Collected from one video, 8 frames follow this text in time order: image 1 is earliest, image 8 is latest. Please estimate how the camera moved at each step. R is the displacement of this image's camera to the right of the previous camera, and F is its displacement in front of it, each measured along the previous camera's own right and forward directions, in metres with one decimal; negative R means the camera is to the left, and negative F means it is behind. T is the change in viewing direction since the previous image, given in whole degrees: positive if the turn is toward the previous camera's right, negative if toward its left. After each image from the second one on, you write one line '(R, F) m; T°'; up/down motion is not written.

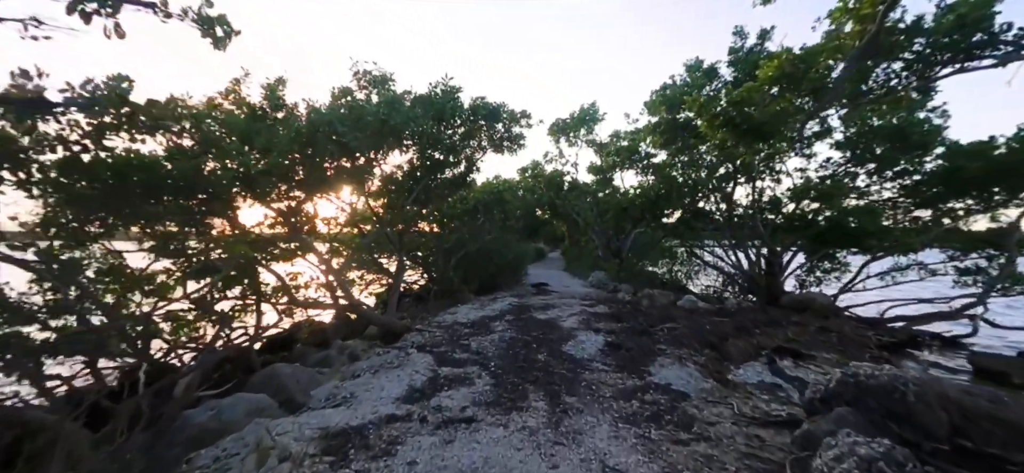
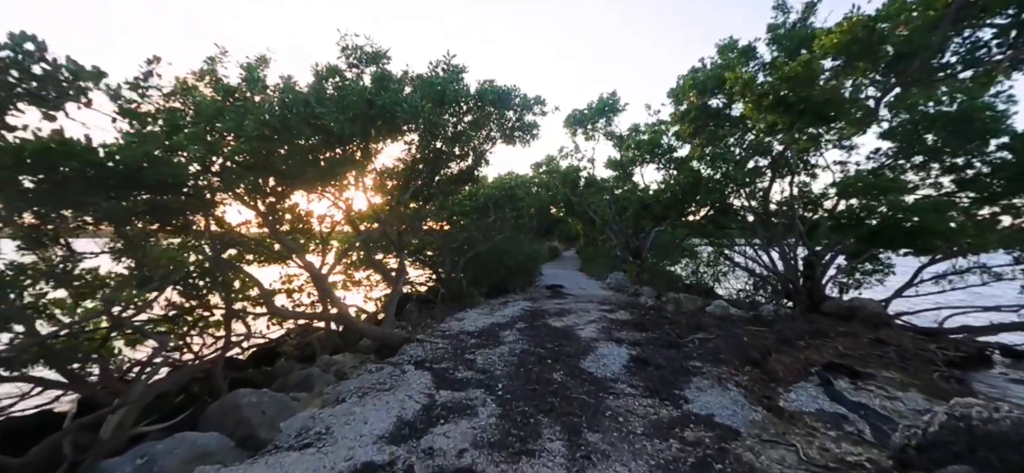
(0.0, +1.1) m; -2°
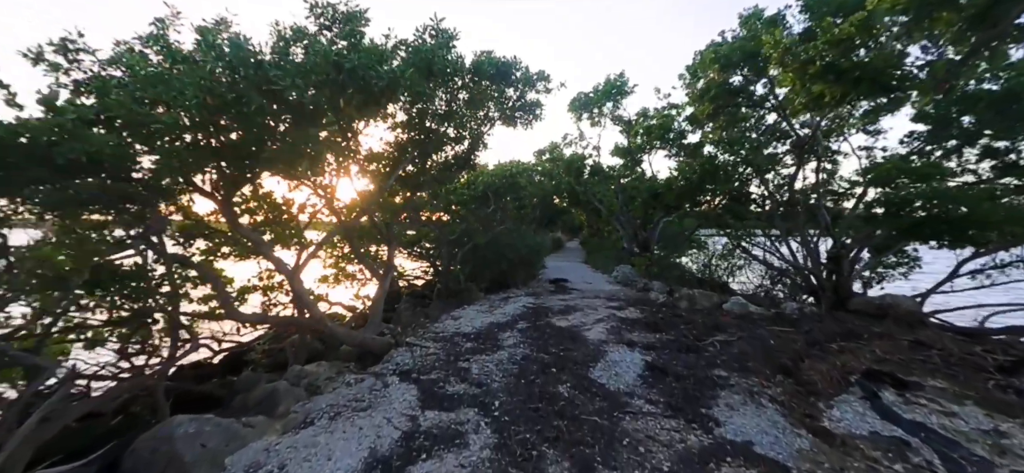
(0.0, +1.0) m; 0°
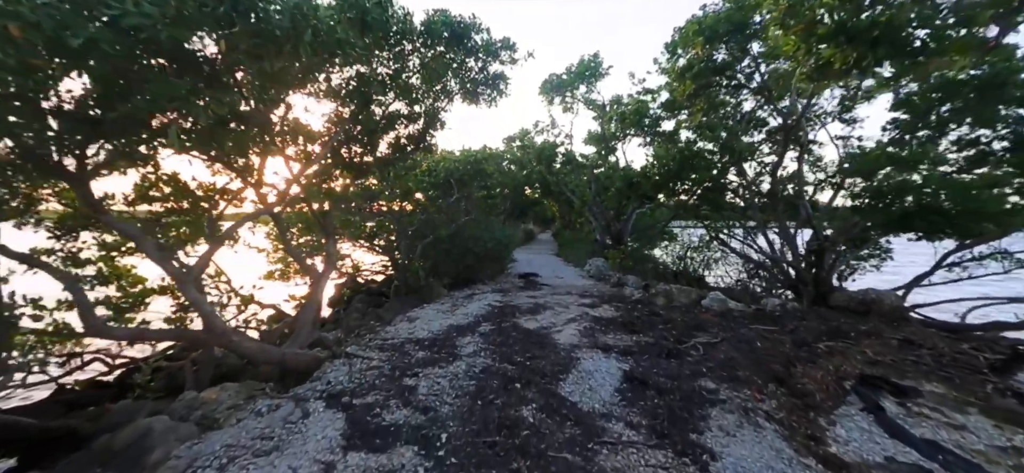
(+0.2, +1.1) m; +4°
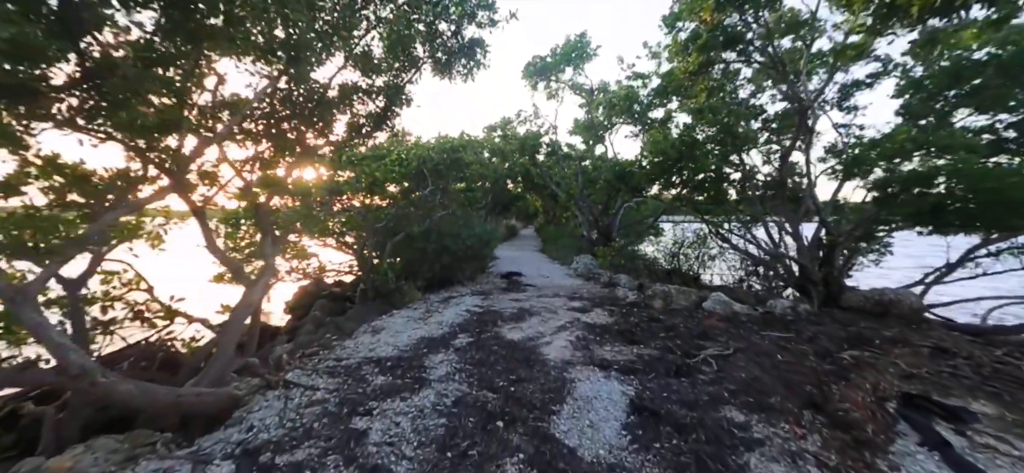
(0.0, +1.3) m; +2°
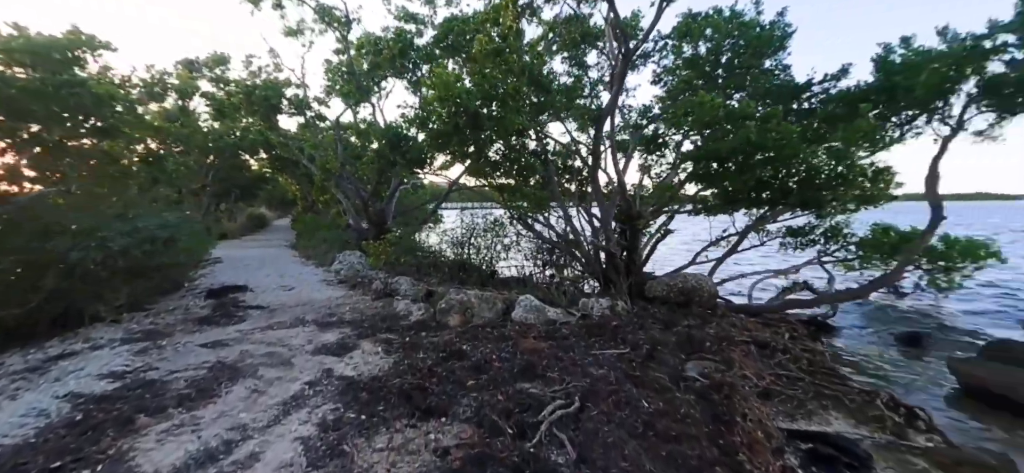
(+0.9, +3.5) m; +30°
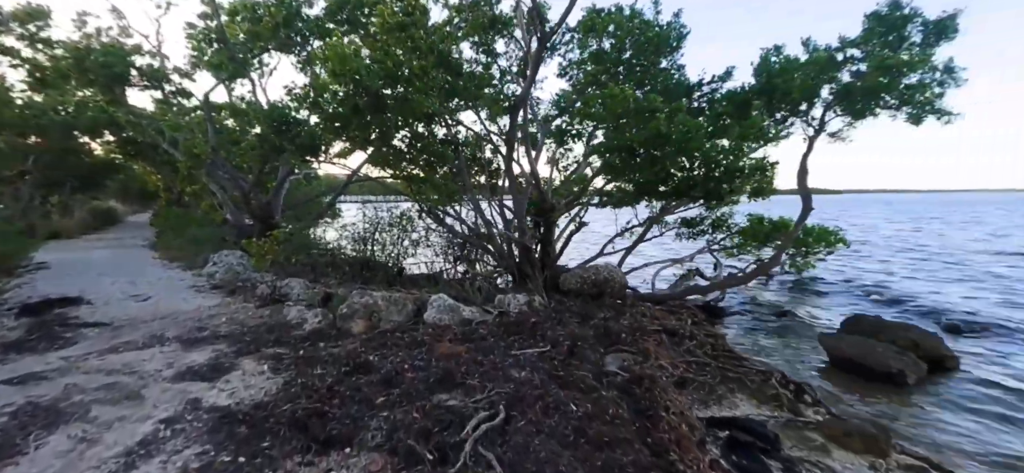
(-0.1, +0.4) m; +13°
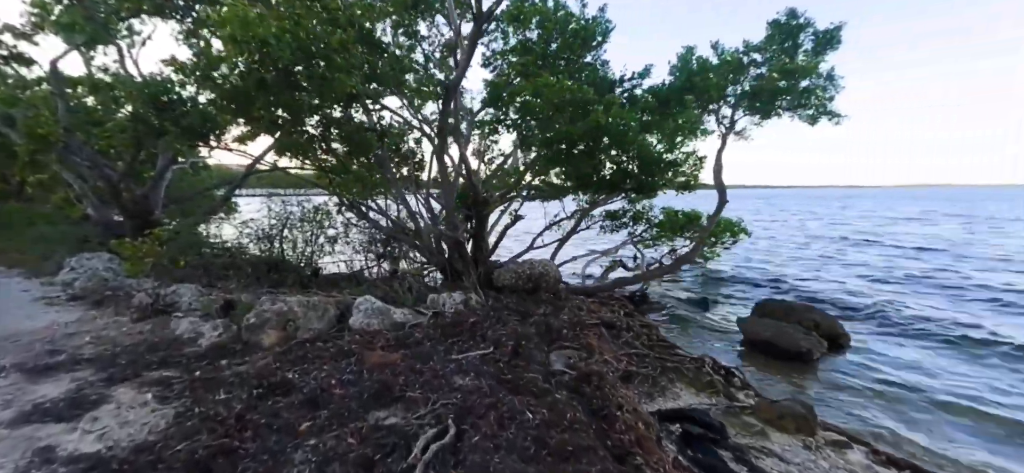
(-0.2, +0.3) m; +11°
